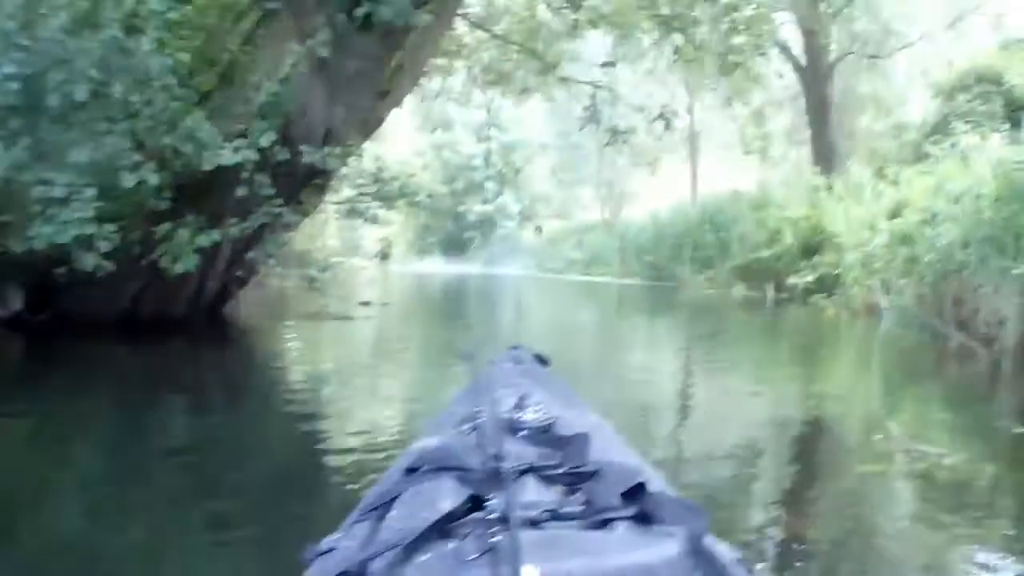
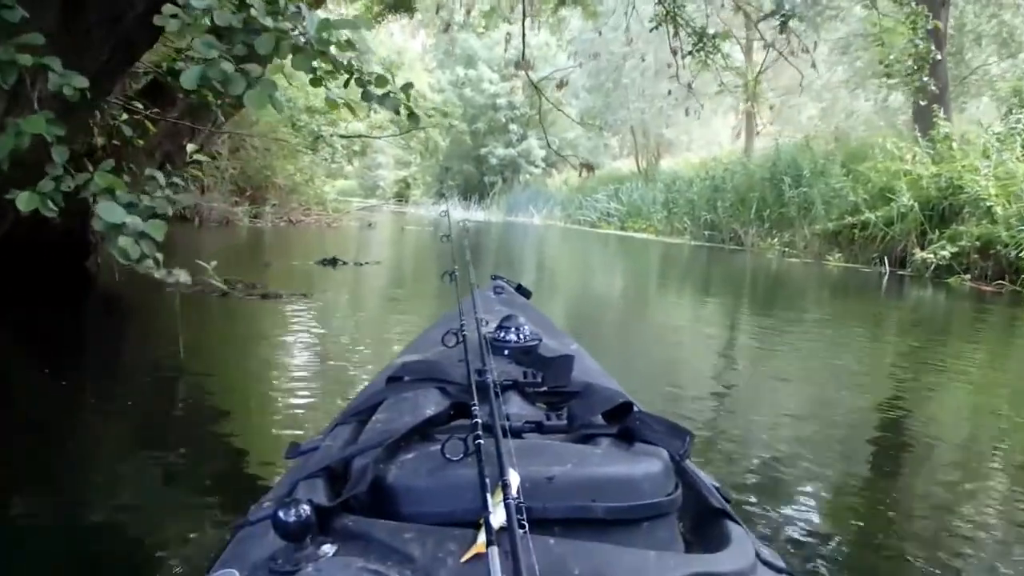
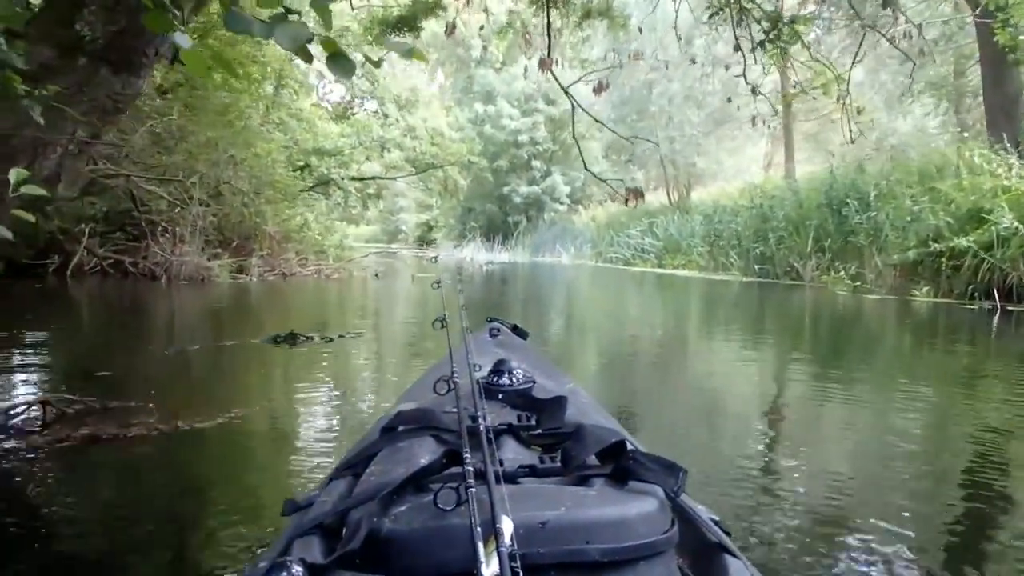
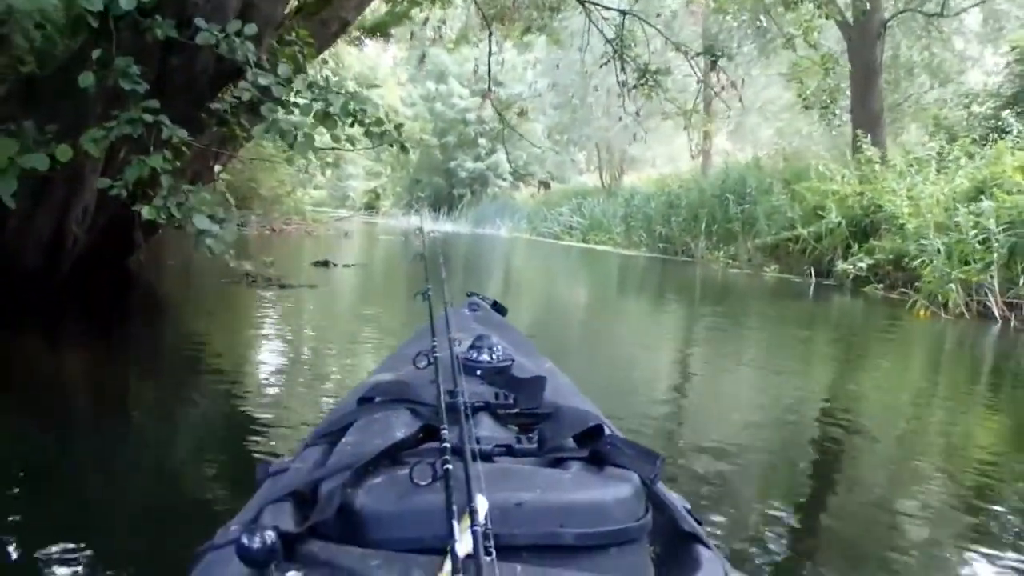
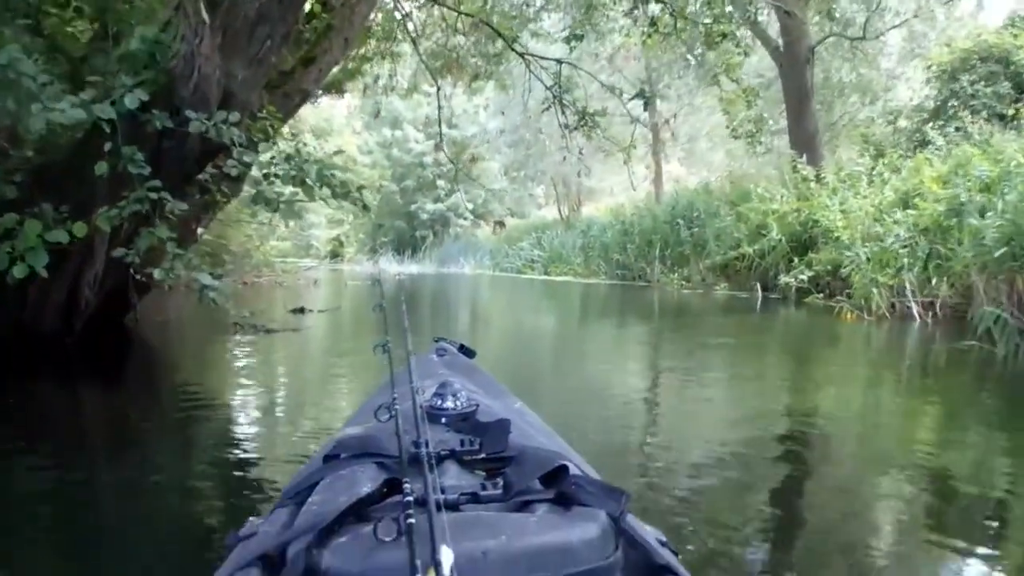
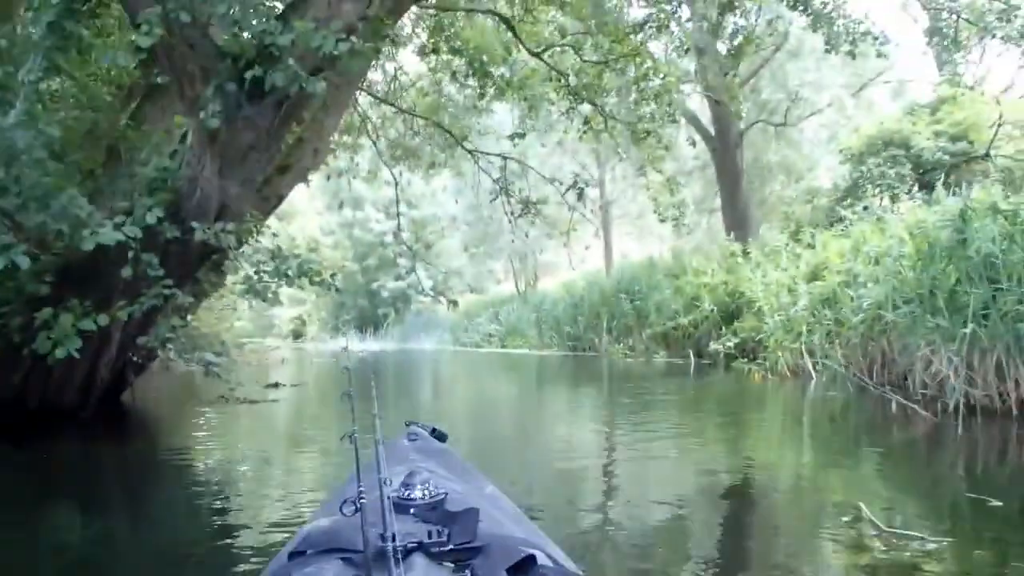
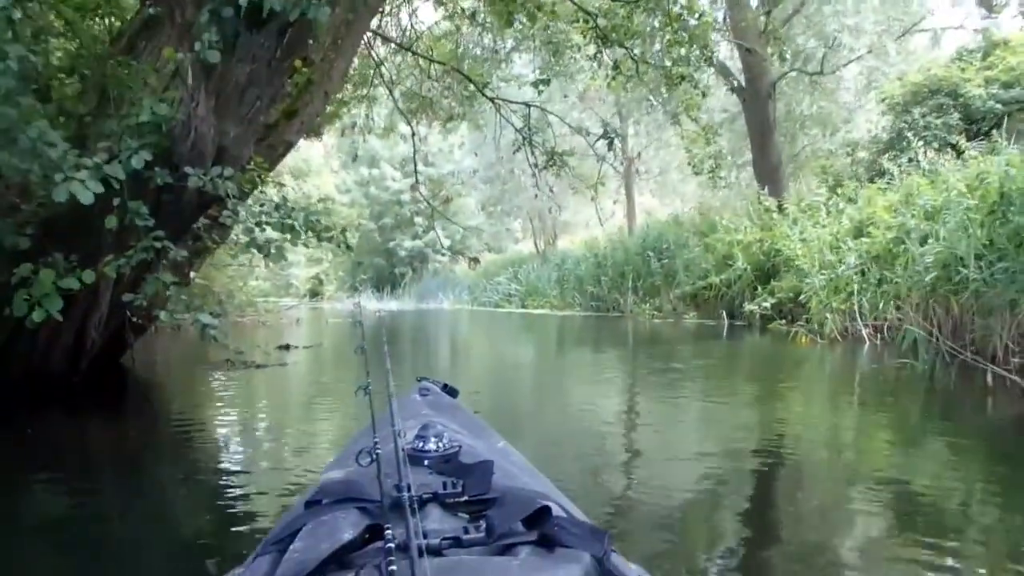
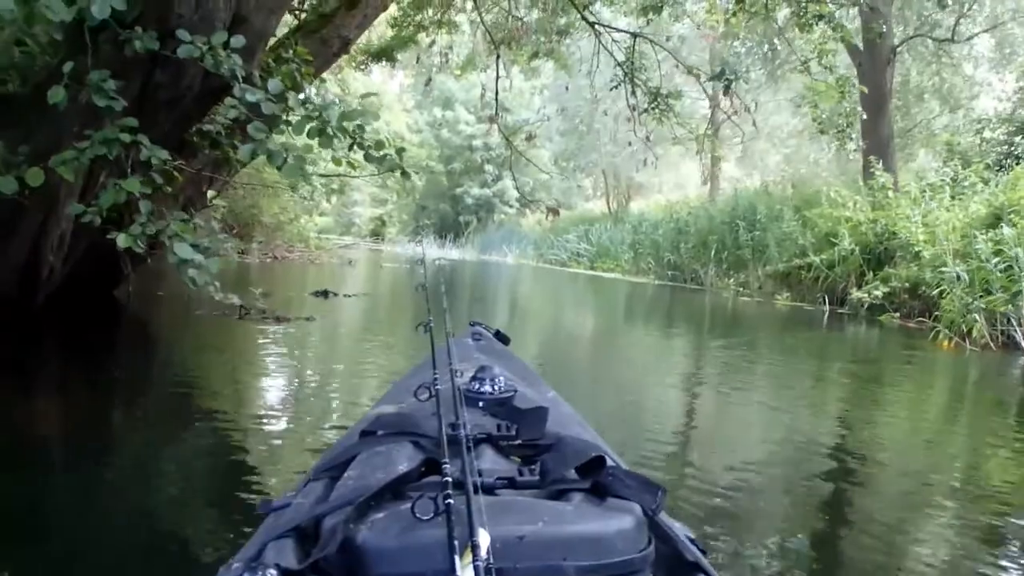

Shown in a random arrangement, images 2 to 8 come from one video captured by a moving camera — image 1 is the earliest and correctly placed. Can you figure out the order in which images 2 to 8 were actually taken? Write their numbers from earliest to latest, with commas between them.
6, 7, 5, 4, 8, 2, 3
